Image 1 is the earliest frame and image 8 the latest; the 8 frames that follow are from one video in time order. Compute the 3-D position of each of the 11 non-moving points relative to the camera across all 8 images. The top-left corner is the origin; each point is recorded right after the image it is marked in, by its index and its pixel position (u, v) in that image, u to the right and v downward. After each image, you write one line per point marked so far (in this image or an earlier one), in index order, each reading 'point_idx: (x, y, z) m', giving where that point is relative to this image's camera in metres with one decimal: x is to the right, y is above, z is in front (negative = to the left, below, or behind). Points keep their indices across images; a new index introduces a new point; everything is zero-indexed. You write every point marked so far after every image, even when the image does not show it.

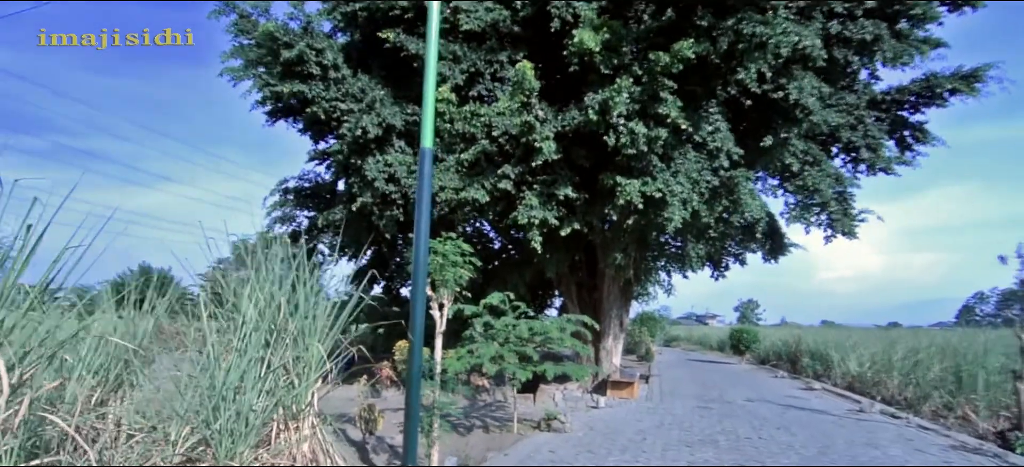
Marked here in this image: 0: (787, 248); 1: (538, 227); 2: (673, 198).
0: (+9.8, -0.6, +19.6) m
1: (+0.5, +0.1, +11.9) m
2: (+3.3, +0.7, +11.4) m
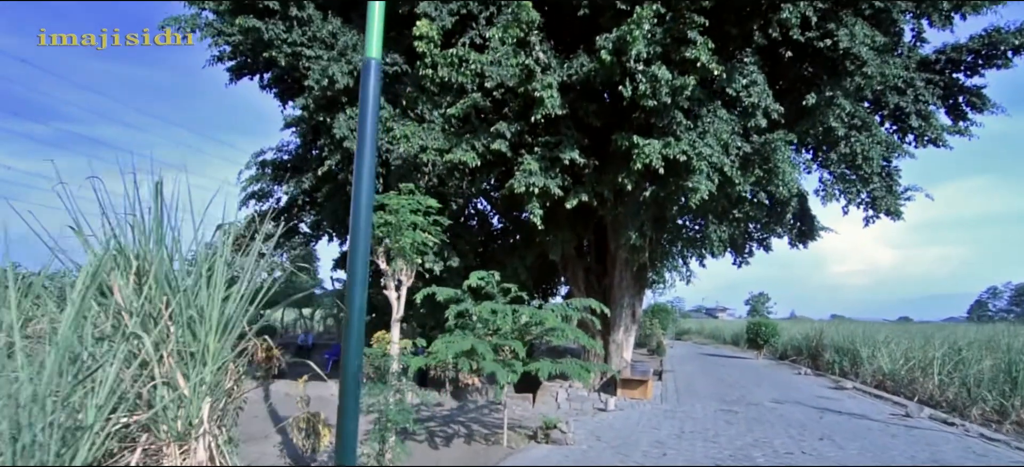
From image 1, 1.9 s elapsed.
0: (+9.8, 0.0, +17.6) m
1: (+0.4, +0.7, +10.0) m
2: (+3.2, +1.2, +9.5) m
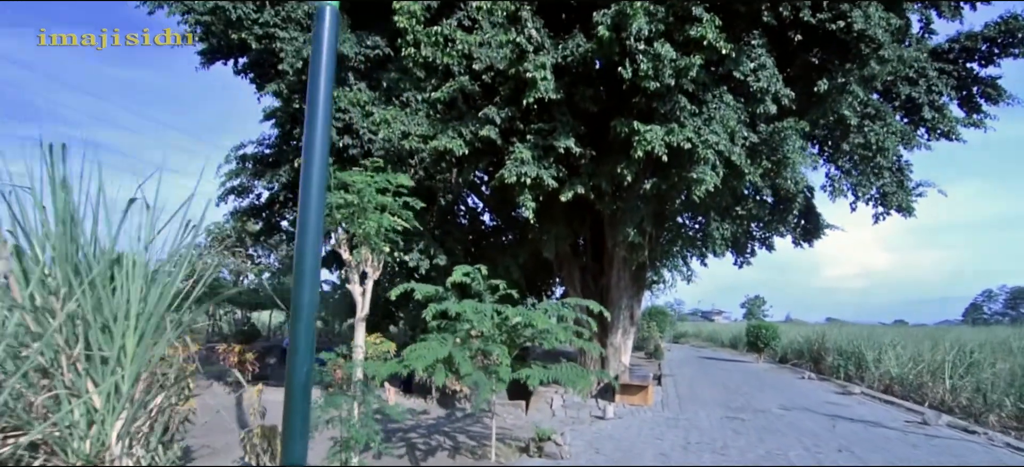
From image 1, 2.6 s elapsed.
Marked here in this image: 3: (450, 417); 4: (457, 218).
0: (+9.6, +0.1, +17.0) m
1: (+0.3, +0.8, +9.3) m
2: (+3.1, +1.3, +8.8) m
3: (-1.0, -3.2, +9.7) m
4: (-1.3, +0.3, +13.2) m
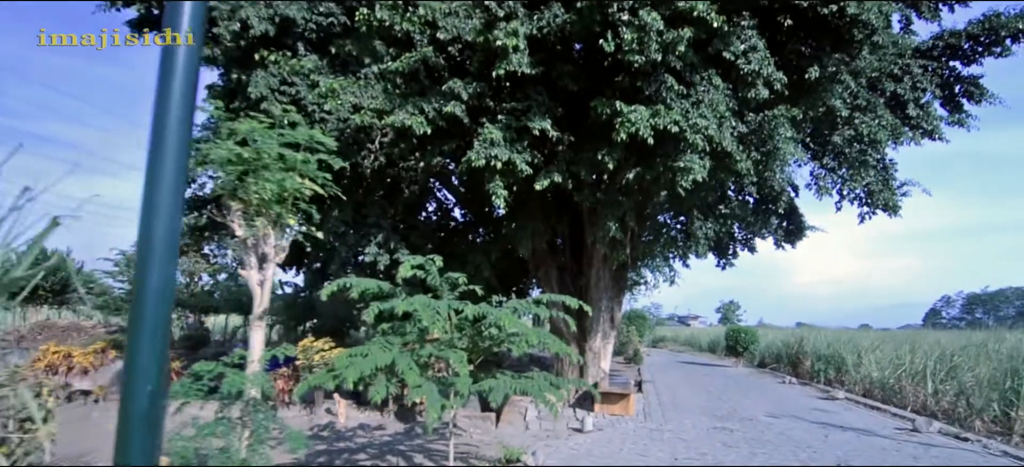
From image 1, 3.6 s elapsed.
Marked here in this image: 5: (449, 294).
0: (+8.8, 0.0, +16.5) m
1: (-0.2, +0.9, +8.4) m
2: (+2.6, +1.4, +8.0) m
3: (-1.6, -3.1, +8.7) m
4: (-1.9, +0.4, +12.2) m
5: (-0.8, -0.7, +6.7) m
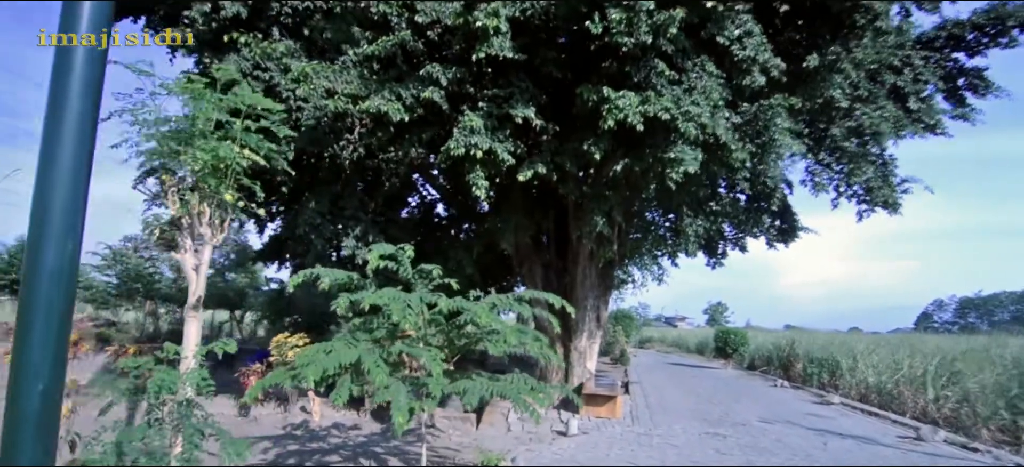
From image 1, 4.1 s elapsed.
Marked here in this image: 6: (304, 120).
0: (+8.4, +0.1, +16.1) m
1: (-0.4, +1.0, +7.9) m
2: (+2.4, +1.5, +7.5) m
3: (-1.8, -3.0, +8.2) m
4: (-2.2, +0.5, +11.7) m
5: (-1.0, -0.6, +6.2) m
6: (-3.3, +1.8, +8.6) m
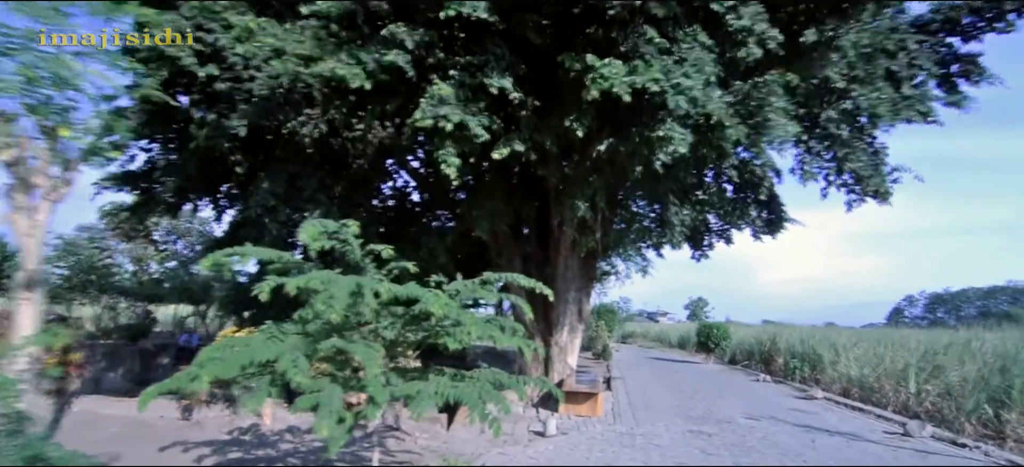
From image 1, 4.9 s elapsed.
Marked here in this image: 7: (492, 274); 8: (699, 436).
0: (+7.8, +0.3, +15.6) m
1: (-0.8, +1.2, +7.2) m
2: (+2.1, +1.7, +6.9) m
3: (-2.2, -2.7, +7.5) m
4: (-2.7, +0.8, +11.0) m
5: (-1.3, -0.4, +5.5) m
6: (-3.6, +2.0, +7.8) m
7: (-0.2, -0.5, +6.0) m
8: (+3.0, -3.2, +8.6) m
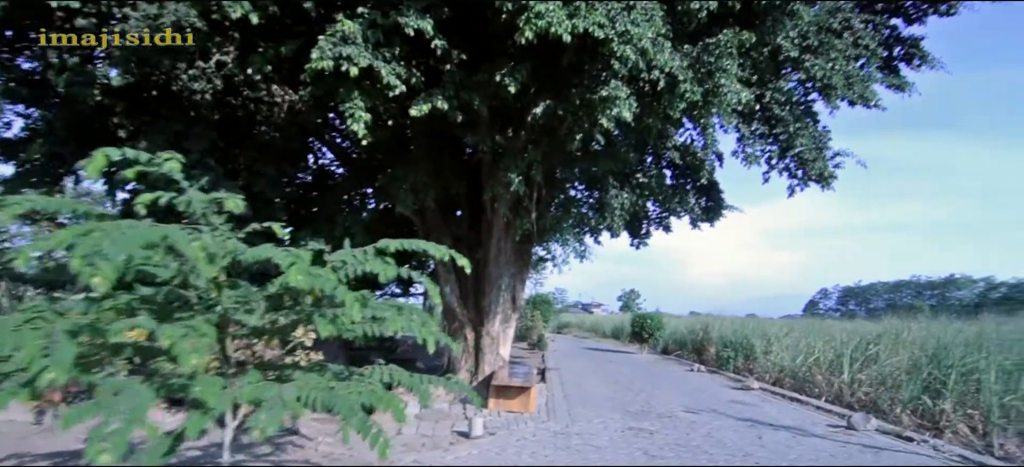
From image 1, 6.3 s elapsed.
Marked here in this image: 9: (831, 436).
0: (+5.9, +0.7, +15.3) m
1: (-1.6, +1.5, +5.9) m
2: (+1.2, +2.0, +6.0) m
3: (-3.2, -2.4, +6.1) m
4: (-4.0, +1.2, +9.5) m
5: (-2.0, -0.1, +4.3) m
6: (-4.6, +2.4, +6.3) m
7: (-0.9, -0.2, +4.8) m
8: (+1.9, -2.9, +7.9) m
9: (+5.1, -3.2, +8.7) m
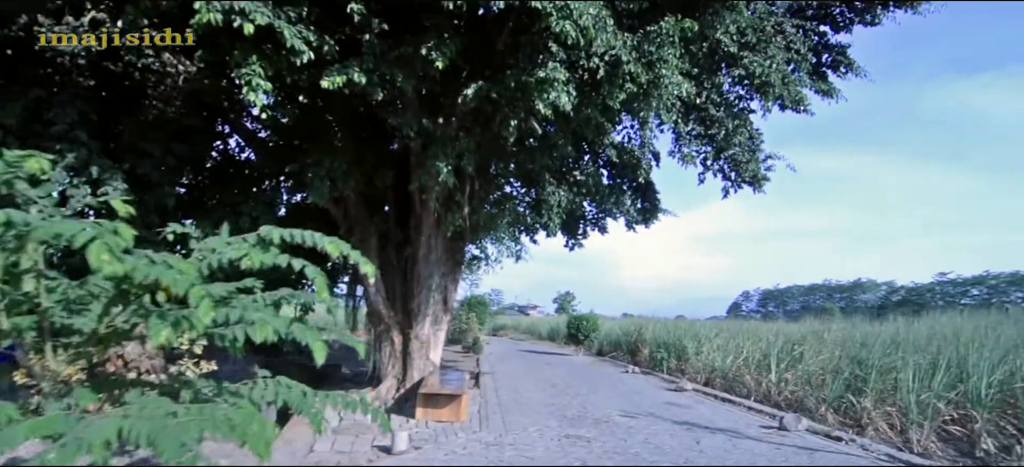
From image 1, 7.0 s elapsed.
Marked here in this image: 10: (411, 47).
0: (+4.1, +0.6, +15.3) m
1: (-2.3, +1.6, +5.1) m
2: (+0.5, +2.1, +5.5) m
3: (-3.9, -2.2, +5.1) m
4: (-5.0, +1.3, +8.4) m
5: (-2.5, 0.0, +3.4) m
6: (-5.2, +2.6, +5.1) m
7: (-1.5, -0.1, +4.1) m
8: (+0.9, -2.8, +7.4) m
9: (+4.0, -3.2, +8.6) m
10: (-1.1, +2.0, +6.0) m
